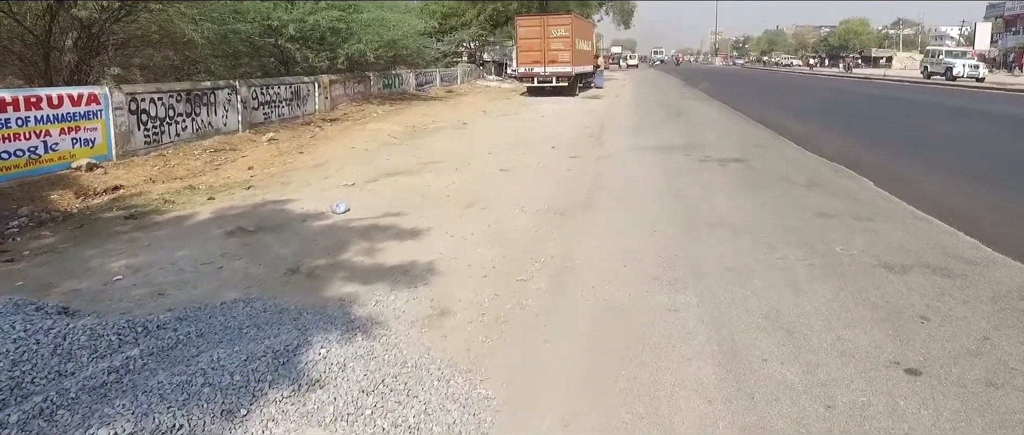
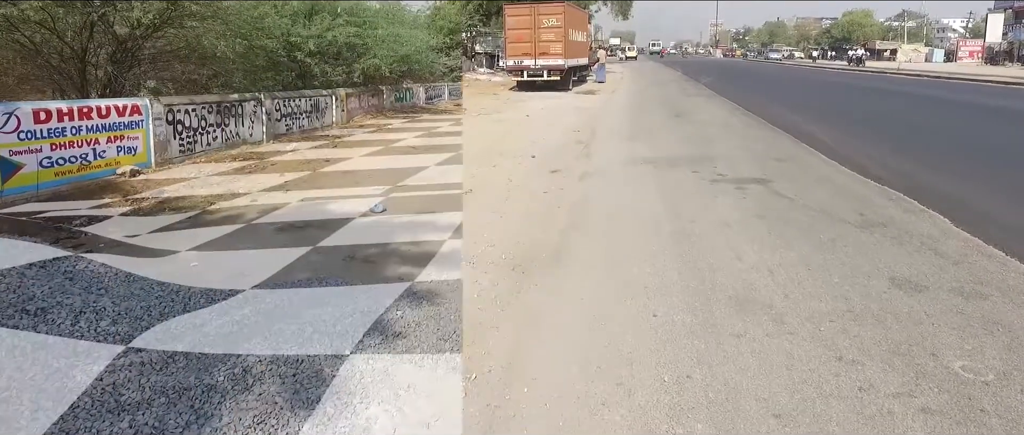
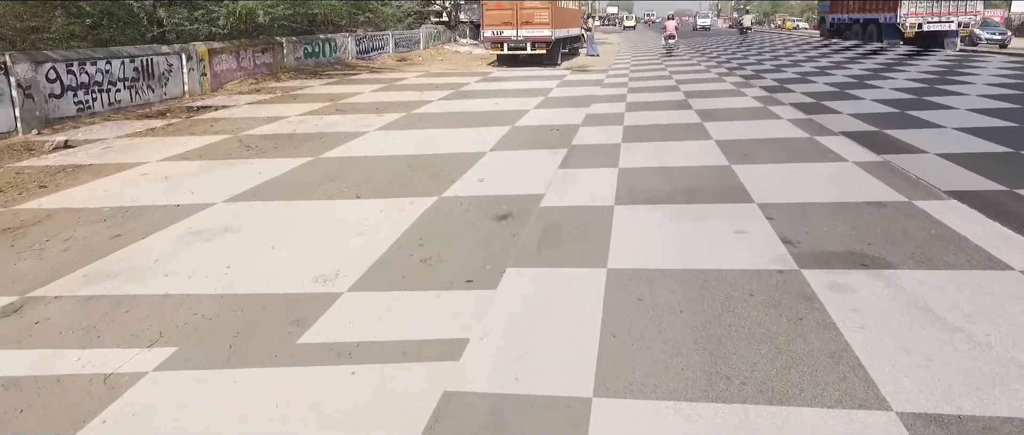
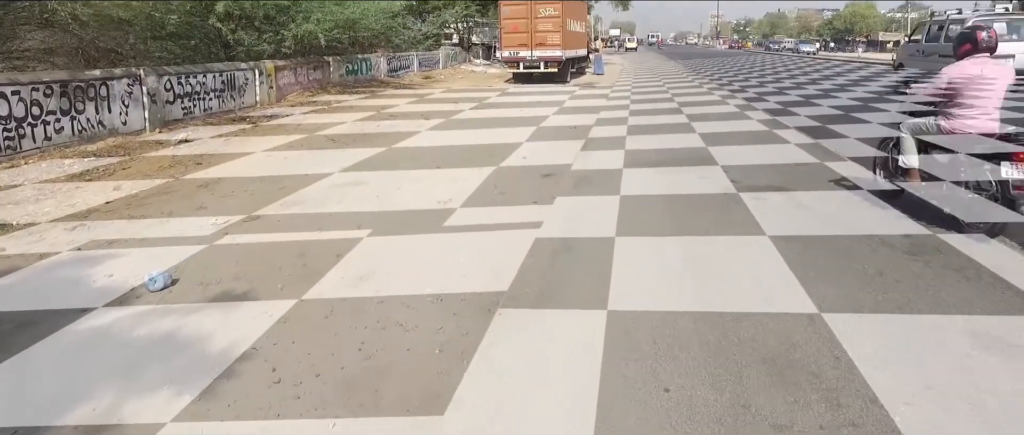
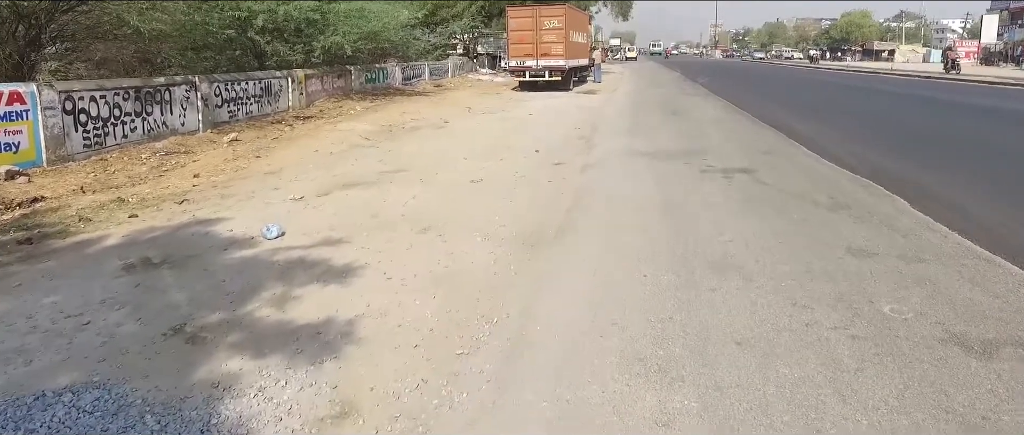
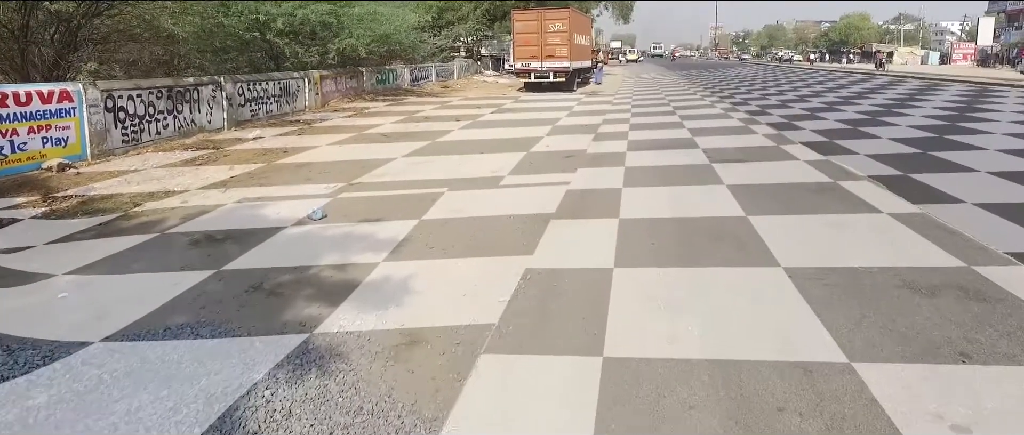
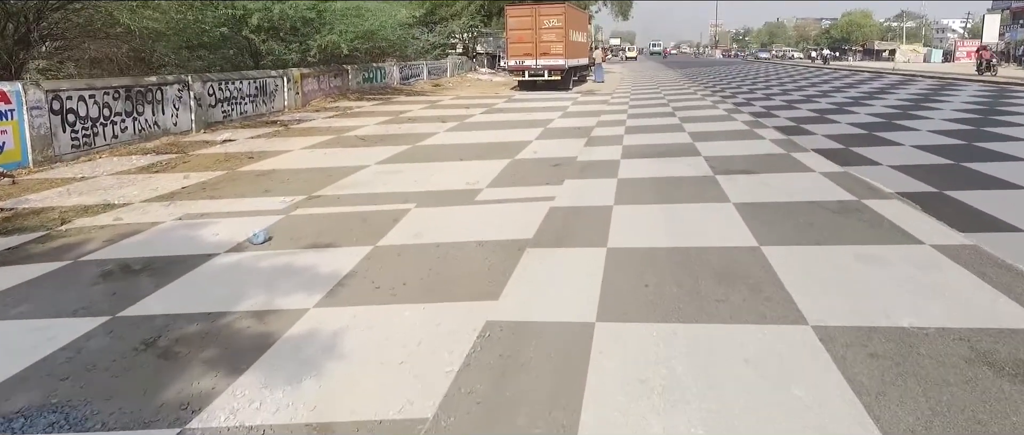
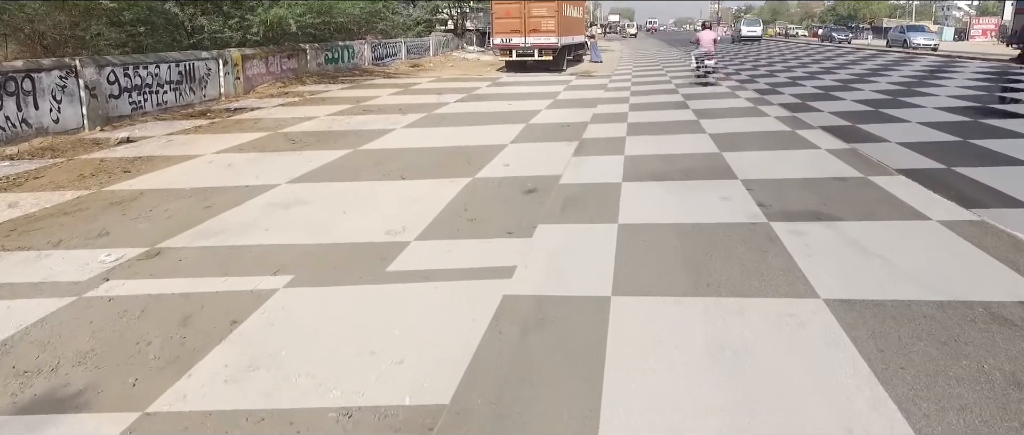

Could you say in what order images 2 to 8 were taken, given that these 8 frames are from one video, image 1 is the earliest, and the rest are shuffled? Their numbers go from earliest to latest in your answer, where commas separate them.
5, 2, 6, 7, 4, 8, 3
